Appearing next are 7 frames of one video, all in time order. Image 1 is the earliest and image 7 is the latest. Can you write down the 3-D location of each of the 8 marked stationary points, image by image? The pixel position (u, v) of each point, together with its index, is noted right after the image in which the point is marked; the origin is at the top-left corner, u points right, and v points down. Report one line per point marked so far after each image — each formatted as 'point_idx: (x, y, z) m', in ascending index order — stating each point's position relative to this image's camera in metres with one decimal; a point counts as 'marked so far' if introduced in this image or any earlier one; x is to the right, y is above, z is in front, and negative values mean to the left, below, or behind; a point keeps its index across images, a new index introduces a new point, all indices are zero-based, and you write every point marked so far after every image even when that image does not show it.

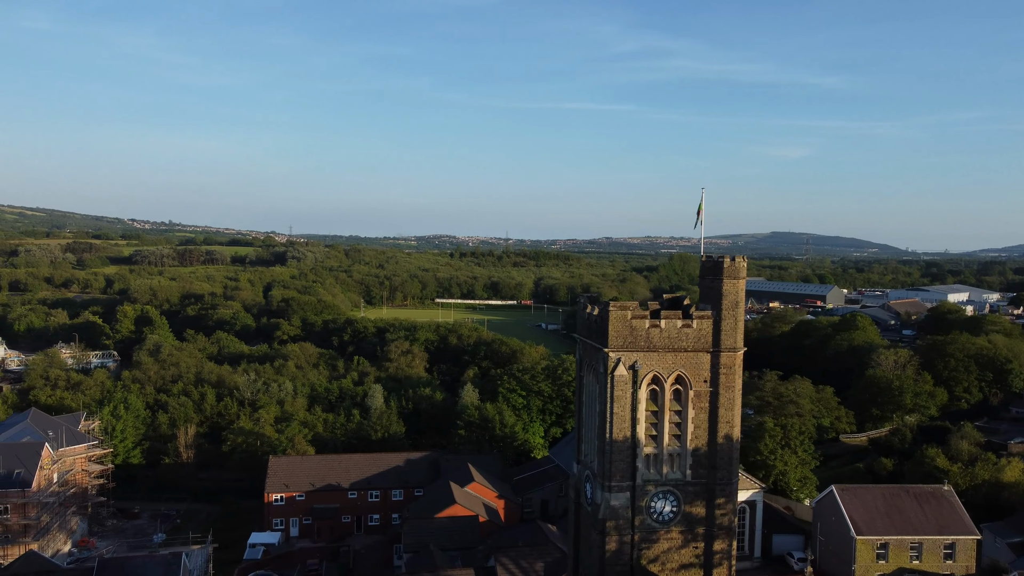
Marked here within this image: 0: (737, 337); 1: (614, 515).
0: (+3.3, -0.7, +12.0) m
1: (+1.5, -3.3, +11.9) m
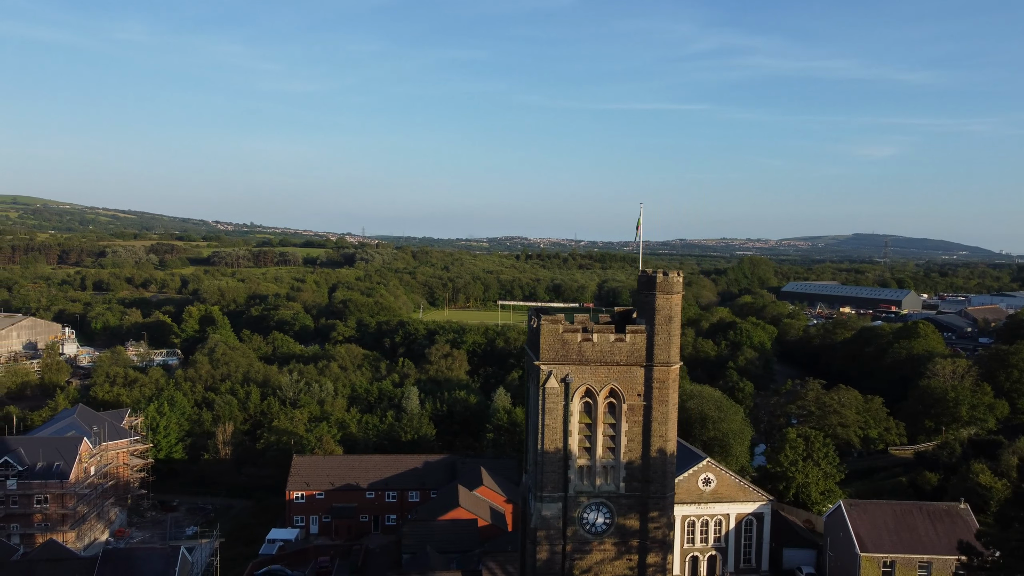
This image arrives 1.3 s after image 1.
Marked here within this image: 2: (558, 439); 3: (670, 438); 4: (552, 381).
0: (+2.4, -1.0, +12.0) m
1: (+0.5, -3.5, +12.1) m
2: (+0.7, -2.2, +12.0) m
3: (+2.4, -2.3, +12.1) m
4: (+0.6, -1.4, +12.0) m
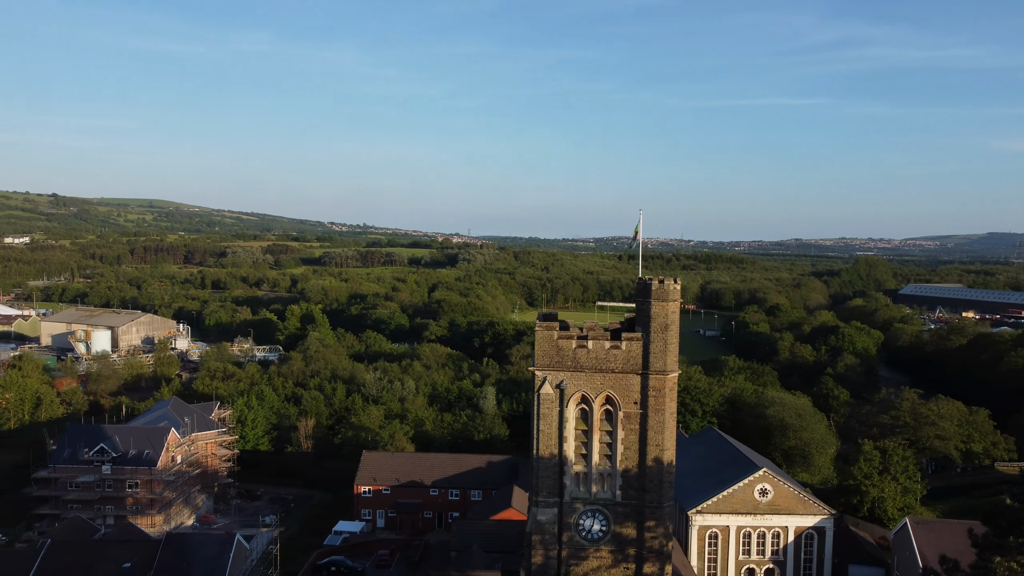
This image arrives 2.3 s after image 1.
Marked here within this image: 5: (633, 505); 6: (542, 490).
0: (+2.3, -1.1, +11.9) m
1: (+0.4, -3.6, +12.2) m
2: (+0.6, -2.3, +12.1) m
3: (+2.3, -2.4, +12.0) m
4: (+0.5, -1.5, +12.1) m
5: (+1.8, -3.3, +12.1) m
6: (+0.5, -3.1, +12.2) m
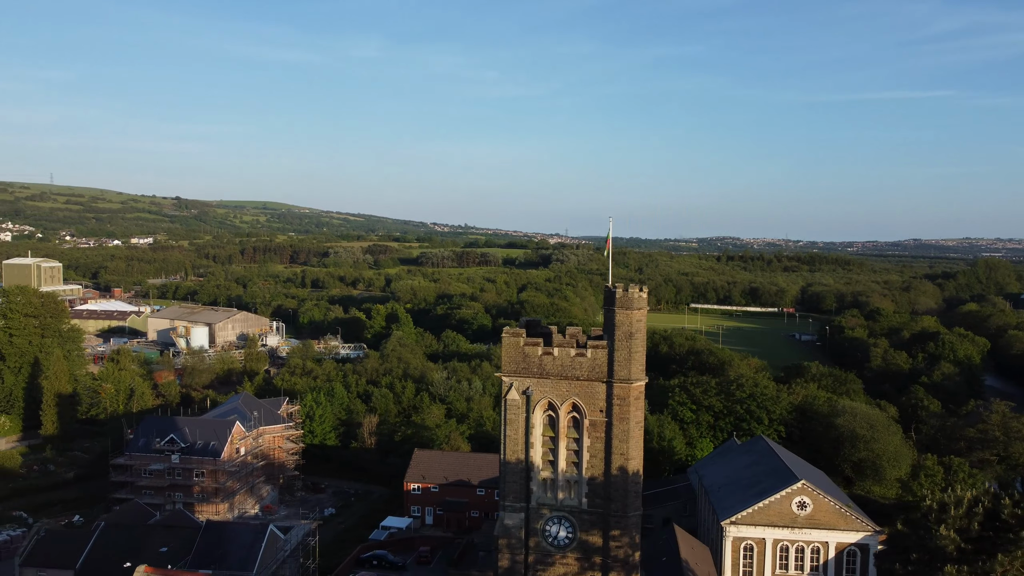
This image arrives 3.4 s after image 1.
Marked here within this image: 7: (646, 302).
0: (+1.7, -1.2, +11.8) m
1: (-0.1, -3.7, +12.3) m
2: (+0.1, -2.5, +12.2) m
3: (+1.8, -2.5, +11.9) m
4: (0.0, -1.6, +12.2) m
5: (+1.3, -3.4, +12.1) m
6: (0.0, -3.2, +12.3) m
7: (+2.0, -0.2, +11.8) m
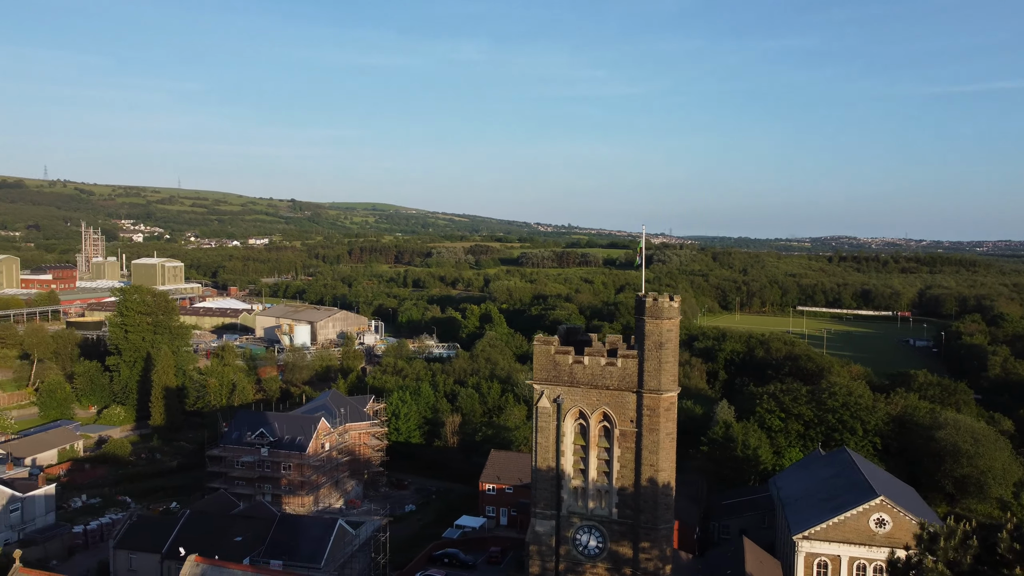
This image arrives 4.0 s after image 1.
0: (+2.2, -1.3, +11.7) m
1: (+0.4, -3.9, +12.4) m
2: (+0.6, -2.6, +12.3) m
3: (+2.2, -2.6, +11.8) m
4: (+0.5, -1.7, +12.3) m
5: (+1.7, -3.5, +12.0) m
6: (+0.4, -3.3, +12.4) m
7: (+2.4, -0.3, +11.6) m
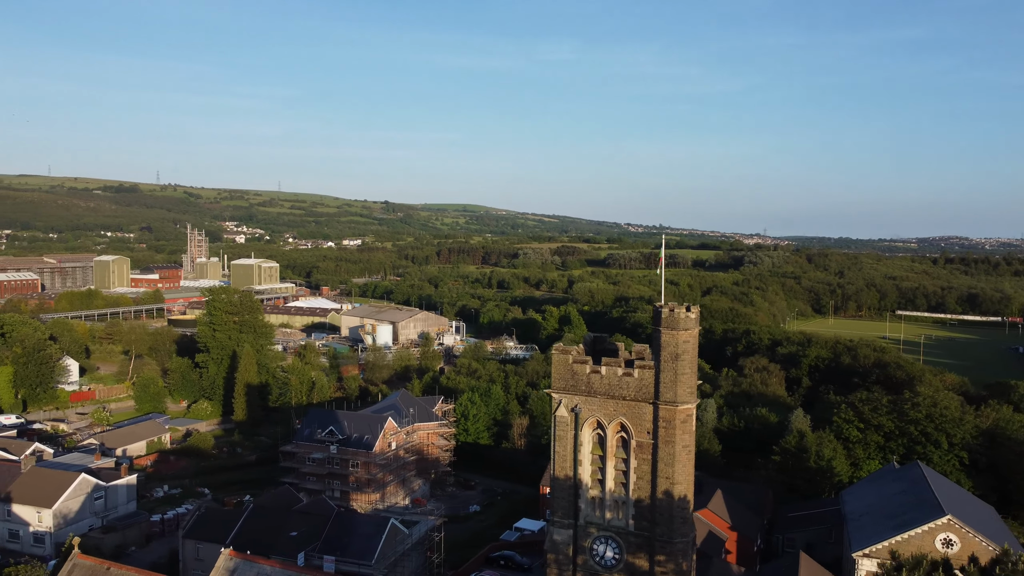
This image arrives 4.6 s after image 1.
0: (+2.4, -1.5, +11.5) m
1: (+0.7, -4.0, +12.4) m
2: (+0.9, -2.7, +12.3) m
3: (+2.4, -2.8, +11.6) m
4: (+0.7, -1.8, +12.3) m
5: (+2.0, -3.7, +11.8) m
6: (+0.7, -3.4, +12.4) m
7: (+2.6, -0.5, +11.4) m
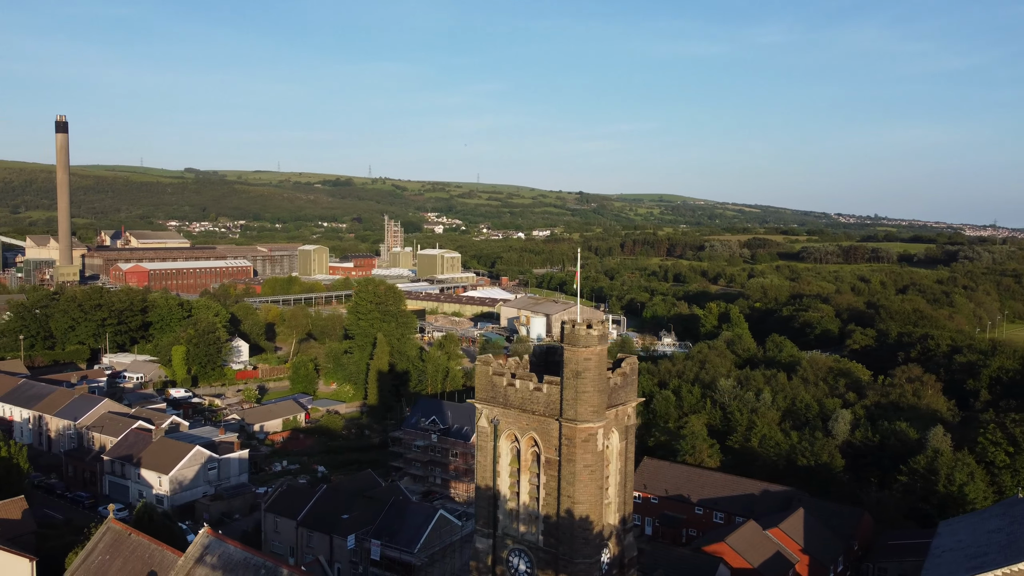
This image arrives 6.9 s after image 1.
0: (+0.9, -1.7, +11.3) m
1: (-0.5, -4.2, +12.6) m
2: (-0.4, -2.9, +12.4) m
3: (+1.0, -3.0, +11.4) m
4: (-0.5, -2.0, +12.4) m
5: (+0.6, -3.9, +11.7) m
6: (-0.5, -3.6, +12.5) m
7: (+1.1, -0.7, +11.1) m
